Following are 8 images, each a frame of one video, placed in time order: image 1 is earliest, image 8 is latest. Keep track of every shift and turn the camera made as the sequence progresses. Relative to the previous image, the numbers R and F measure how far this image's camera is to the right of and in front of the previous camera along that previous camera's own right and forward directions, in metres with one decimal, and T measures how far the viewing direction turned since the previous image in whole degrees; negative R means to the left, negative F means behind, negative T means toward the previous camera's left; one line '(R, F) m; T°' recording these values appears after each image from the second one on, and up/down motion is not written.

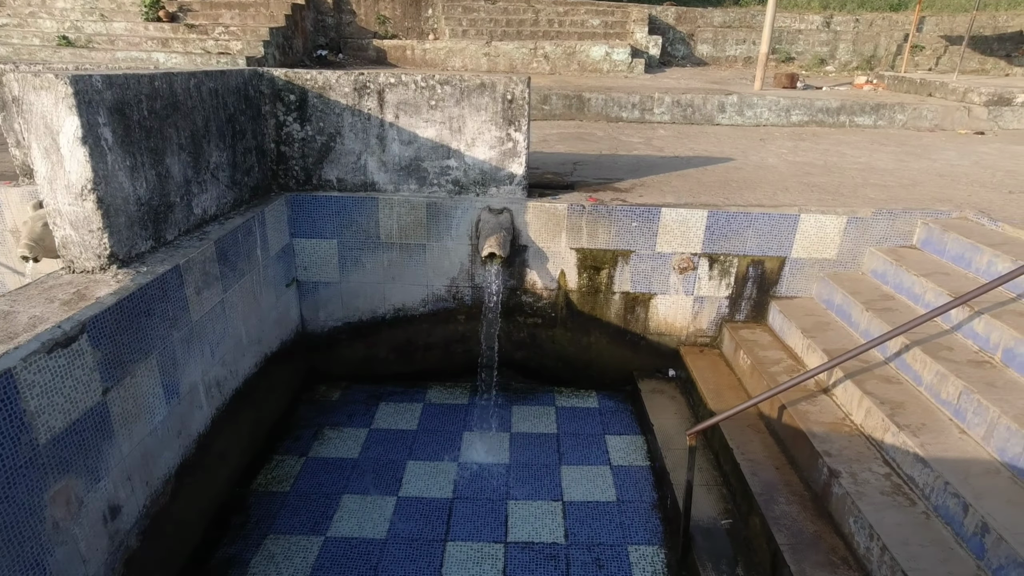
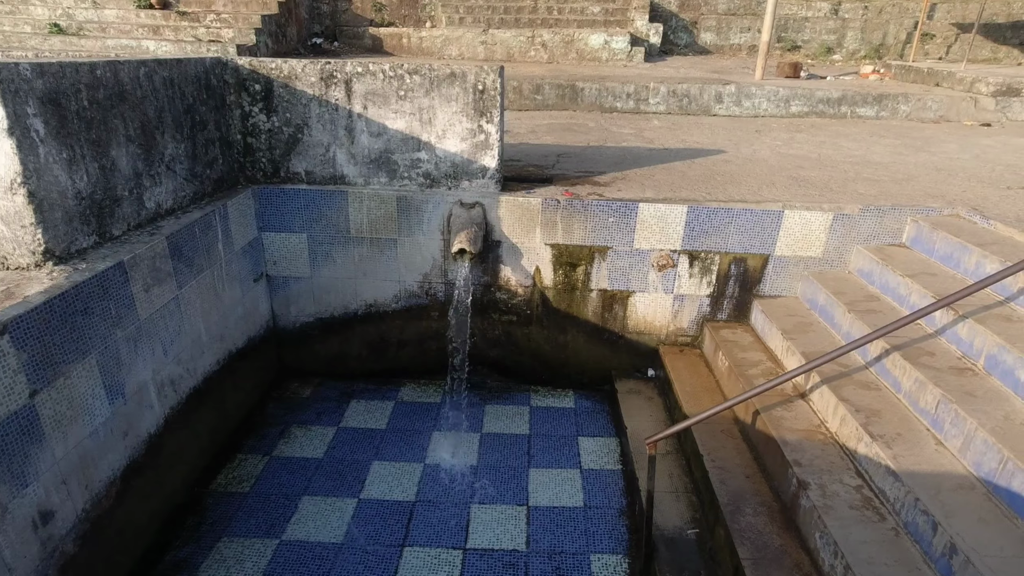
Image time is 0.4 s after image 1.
(+0.2, +0.1) m; -1°
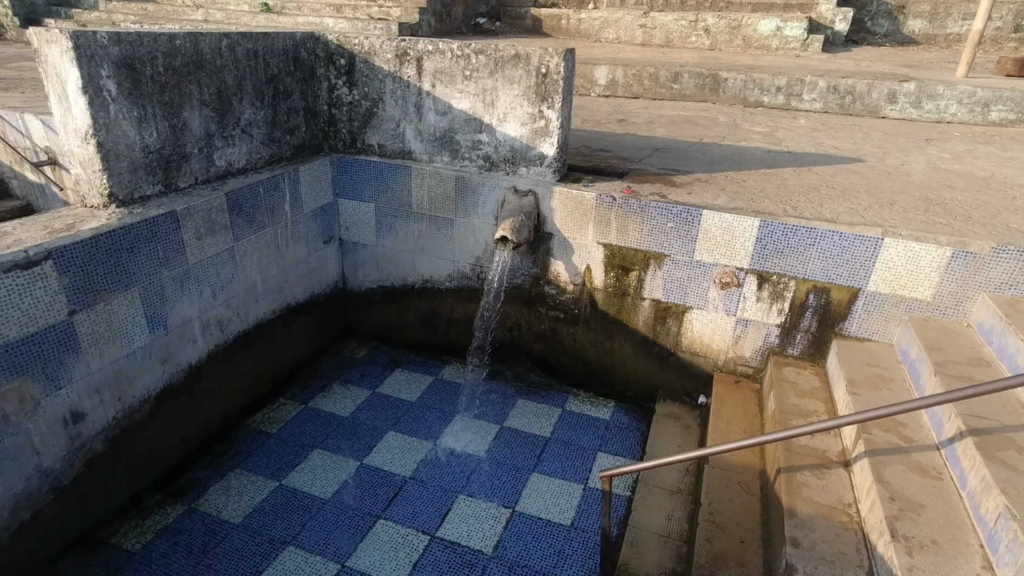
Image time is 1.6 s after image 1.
(+0.7, +0.2) m; -16°
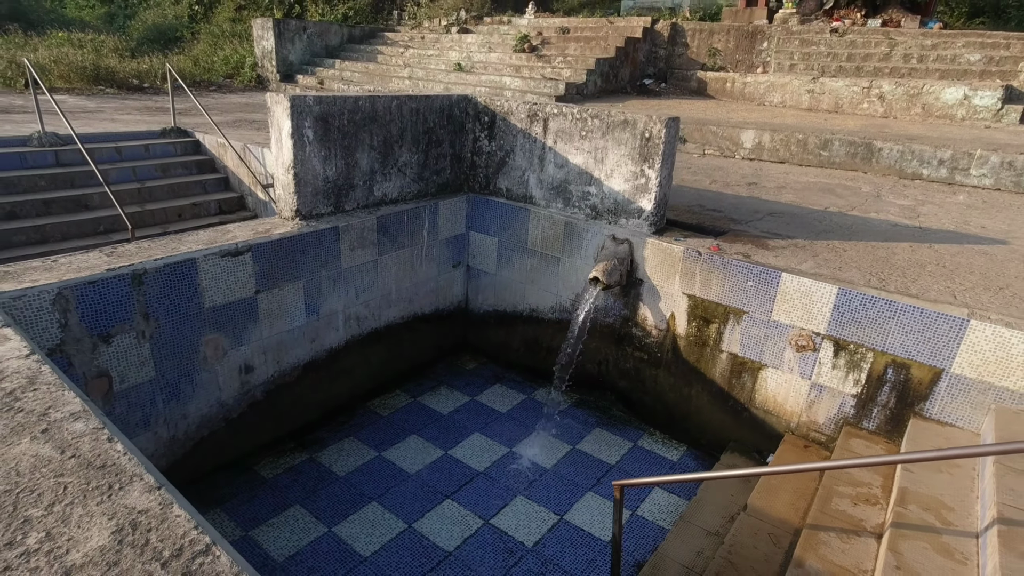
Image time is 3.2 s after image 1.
(+0.5, -0.4) m; -16°
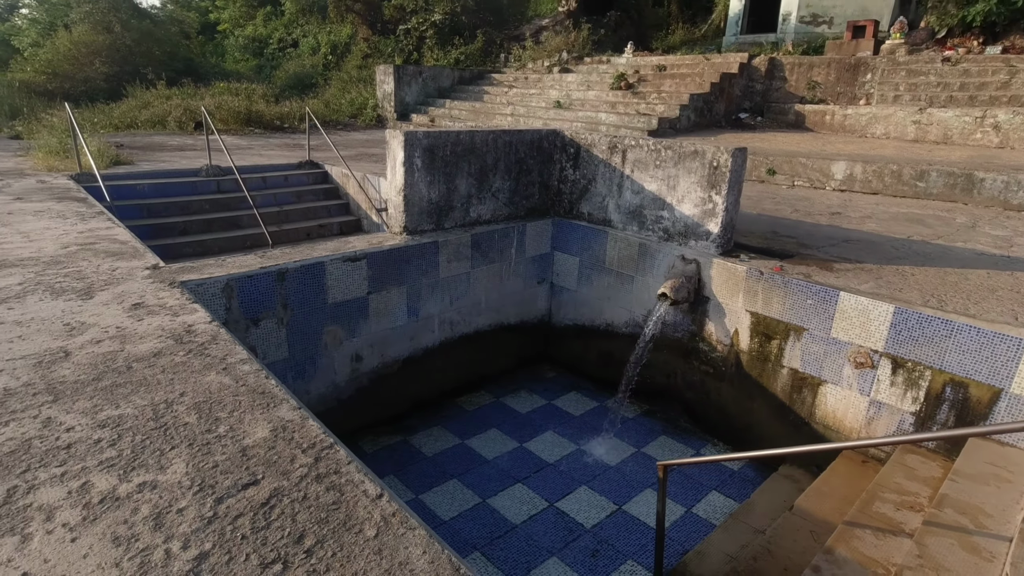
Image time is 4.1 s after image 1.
(+0.2, -0.5) m; -10°
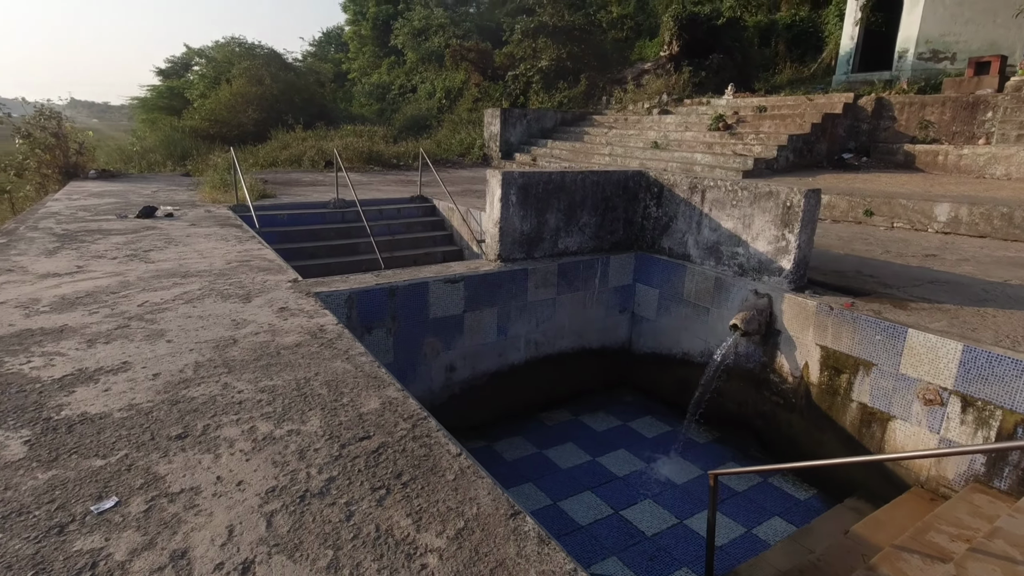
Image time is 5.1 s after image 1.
(+0.2, -0.5) m; -10°
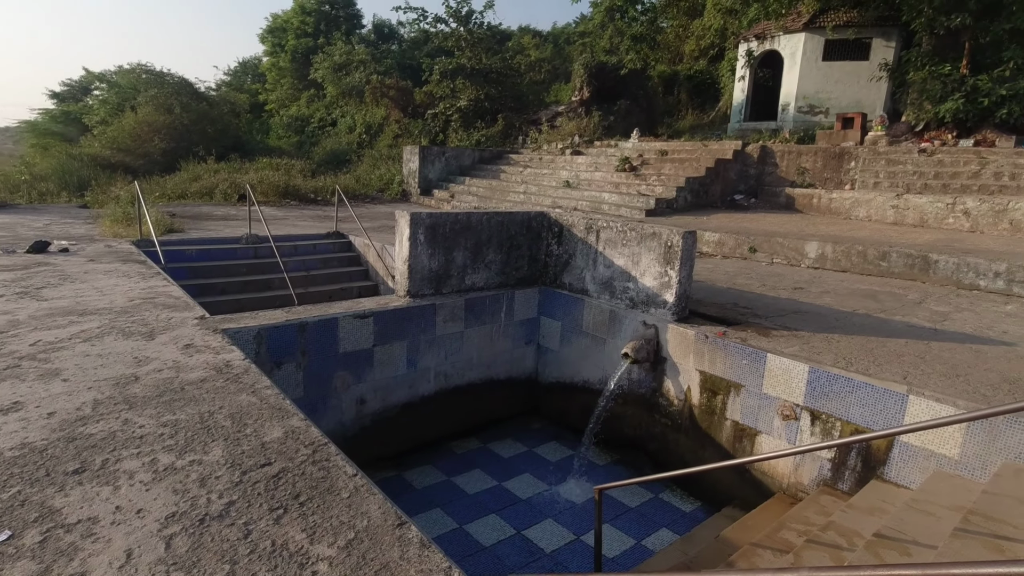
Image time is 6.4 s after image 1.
(+0.1, -0.3) m; +7°
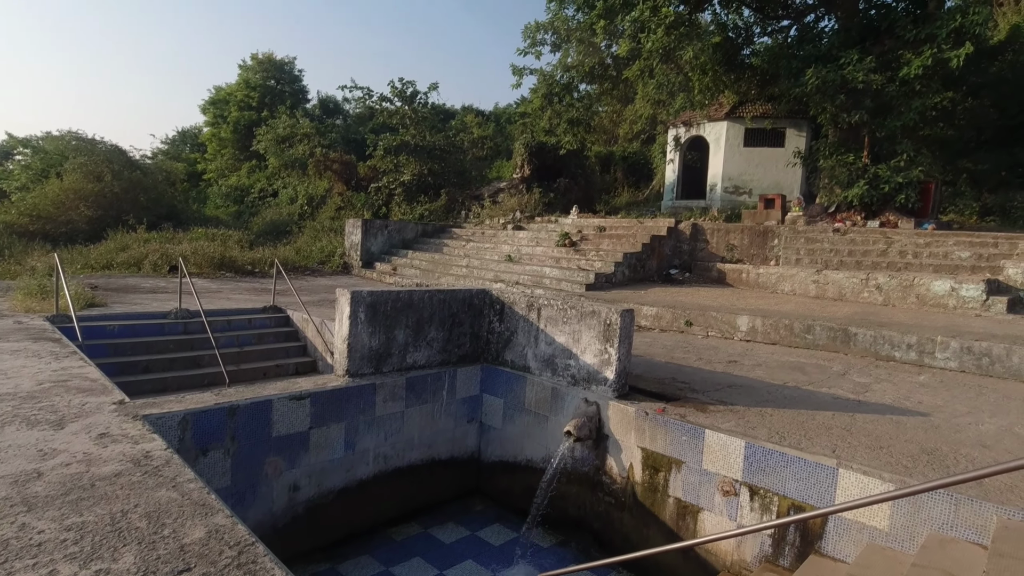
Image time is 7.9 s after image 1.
(0.0, 0.0) m; +6°
